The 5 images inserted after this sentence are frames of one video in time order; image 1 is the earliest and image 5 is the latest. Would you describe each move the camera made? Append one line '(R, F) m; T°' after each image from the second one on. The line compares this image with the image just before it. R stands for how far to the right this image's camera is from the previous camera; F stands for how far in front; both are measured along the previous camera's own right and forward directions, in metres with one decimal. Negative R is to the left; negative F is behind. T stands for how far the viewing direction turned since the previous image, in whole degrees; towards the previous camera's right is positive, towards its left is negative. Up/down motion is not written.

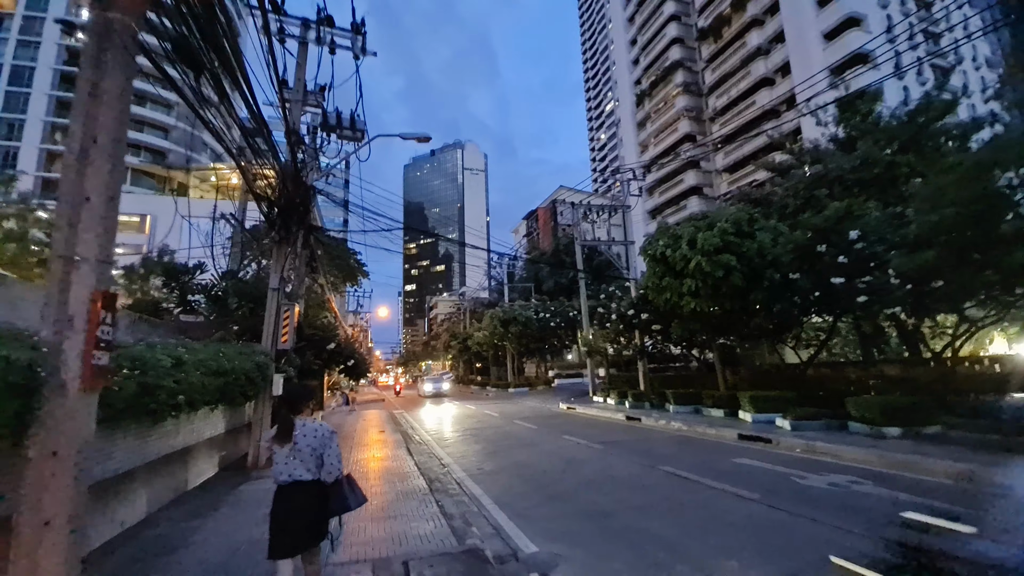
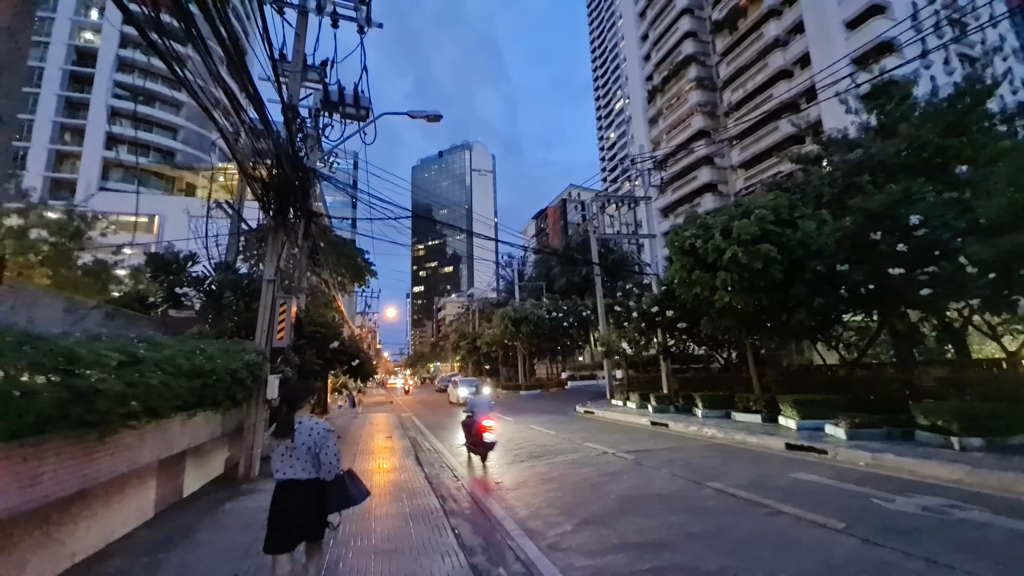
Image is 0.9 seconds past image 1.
(-0.3, +1.2) m; -1°
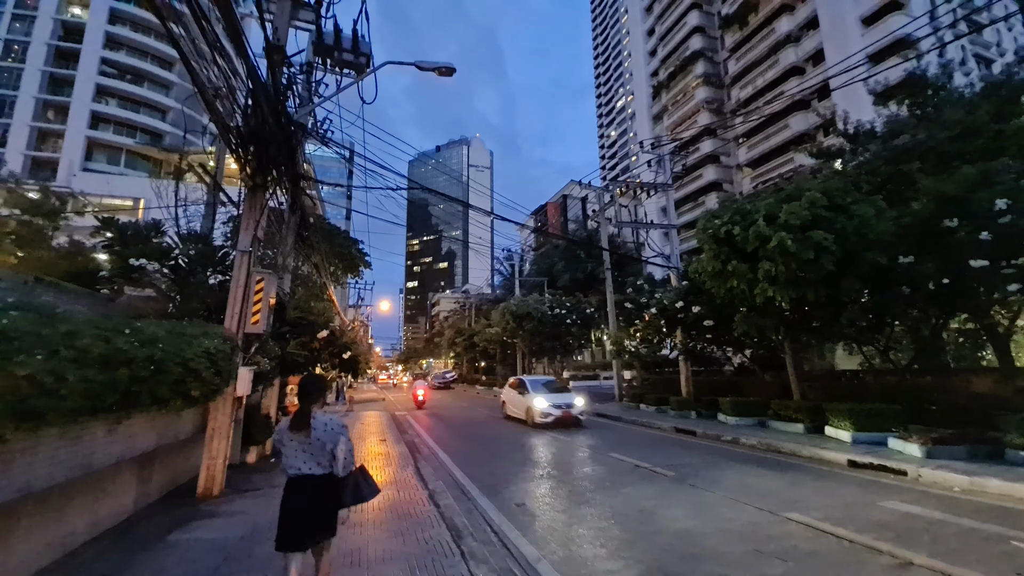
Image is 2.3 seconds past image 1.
(-0.6, +1.6) m; +1°
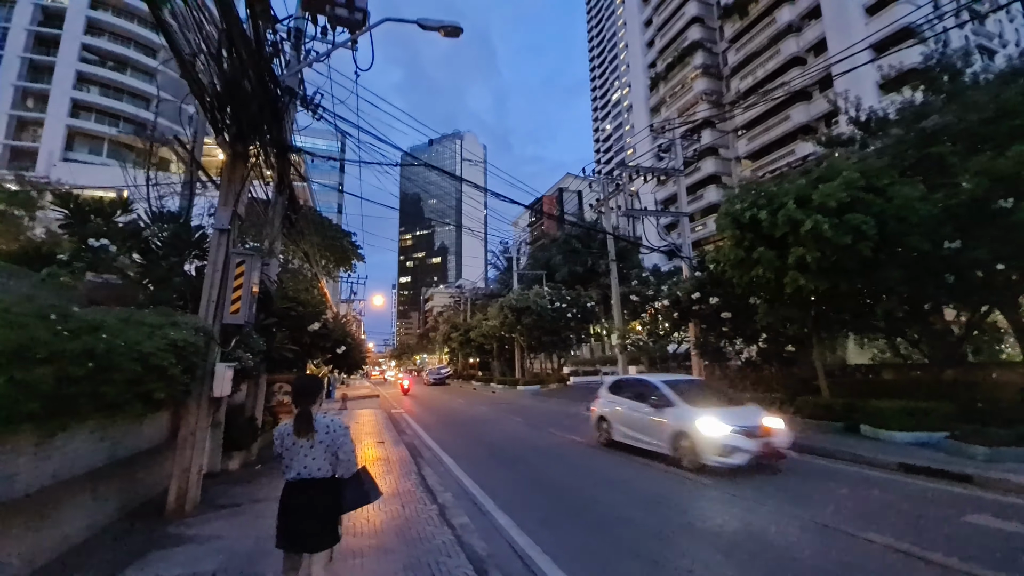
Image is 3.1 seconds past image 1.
(-0.4, +1.0) m; +1°
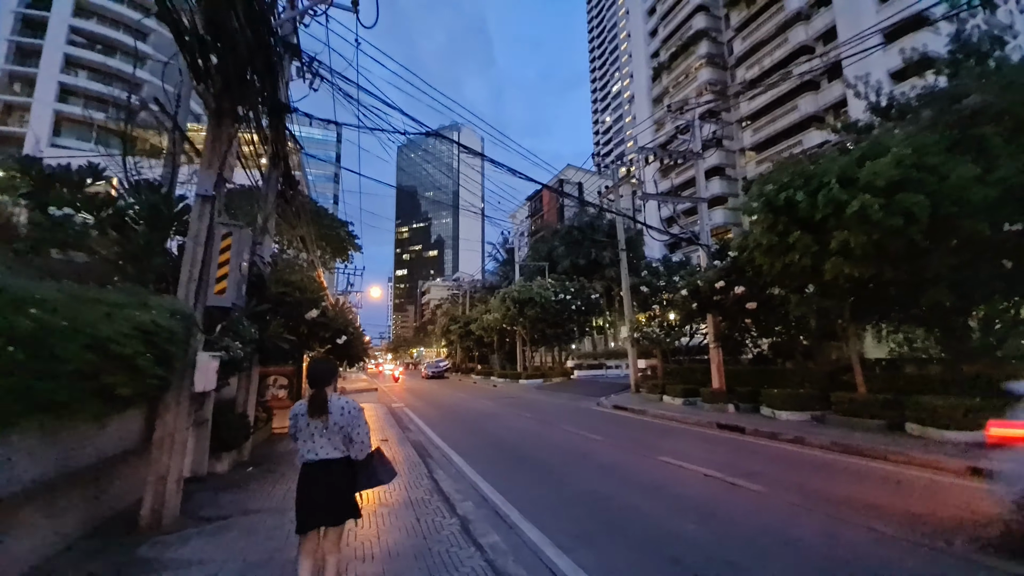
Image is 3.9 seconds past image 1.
(-0.5, +0.9) m; 0°
